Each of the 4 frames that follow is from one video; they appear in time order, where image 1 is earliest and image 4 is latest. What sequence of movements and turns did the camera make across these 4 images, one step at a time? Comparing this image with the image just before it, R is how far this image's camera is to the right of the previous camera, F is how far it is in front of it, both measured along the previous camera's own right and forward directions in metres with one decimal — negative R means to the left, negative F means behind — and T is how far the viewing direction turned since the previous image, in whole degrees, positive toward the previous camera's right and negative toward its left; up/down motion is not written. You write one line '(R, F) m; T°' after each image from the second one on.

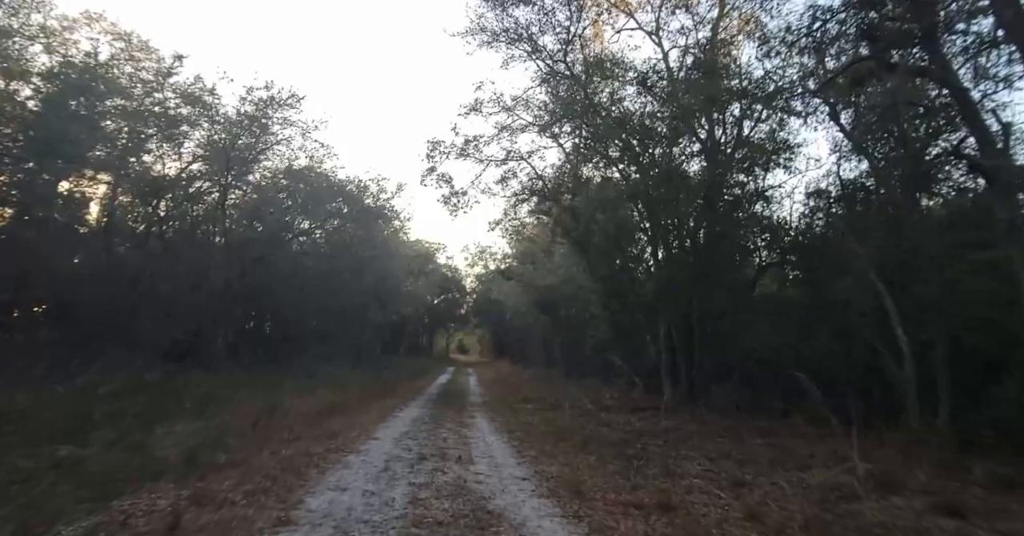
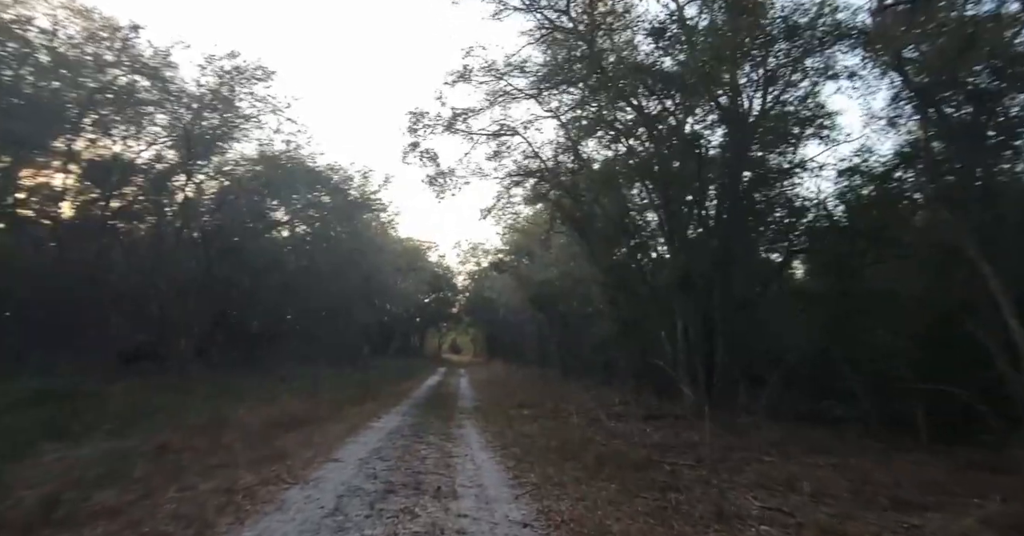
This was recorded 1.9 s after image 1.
(0.0, +2.4) m; +1°
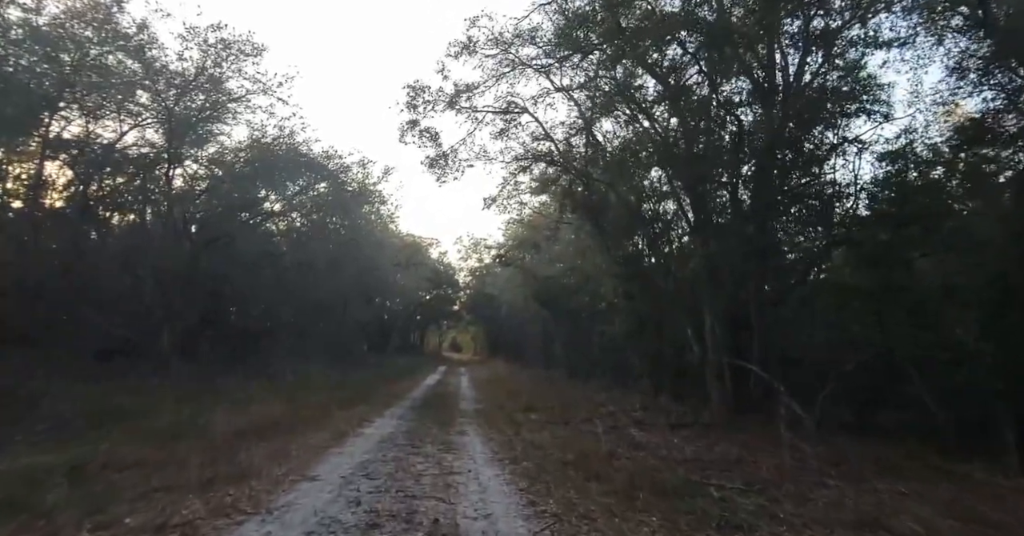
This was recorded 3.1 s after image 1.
(-0.2, +1.6) m; 0°
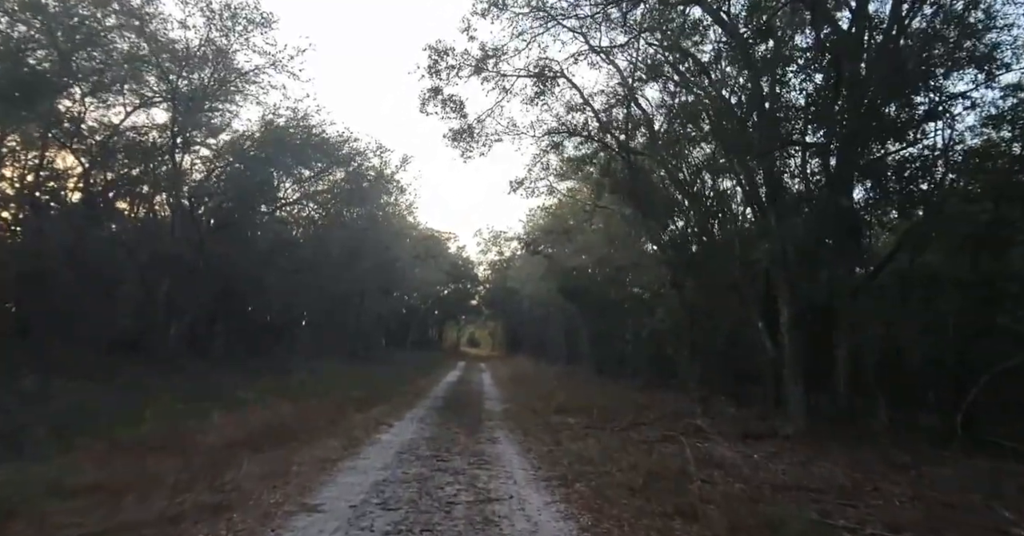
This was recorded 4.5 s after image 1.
(-0.5, +1.8) m; -2°
